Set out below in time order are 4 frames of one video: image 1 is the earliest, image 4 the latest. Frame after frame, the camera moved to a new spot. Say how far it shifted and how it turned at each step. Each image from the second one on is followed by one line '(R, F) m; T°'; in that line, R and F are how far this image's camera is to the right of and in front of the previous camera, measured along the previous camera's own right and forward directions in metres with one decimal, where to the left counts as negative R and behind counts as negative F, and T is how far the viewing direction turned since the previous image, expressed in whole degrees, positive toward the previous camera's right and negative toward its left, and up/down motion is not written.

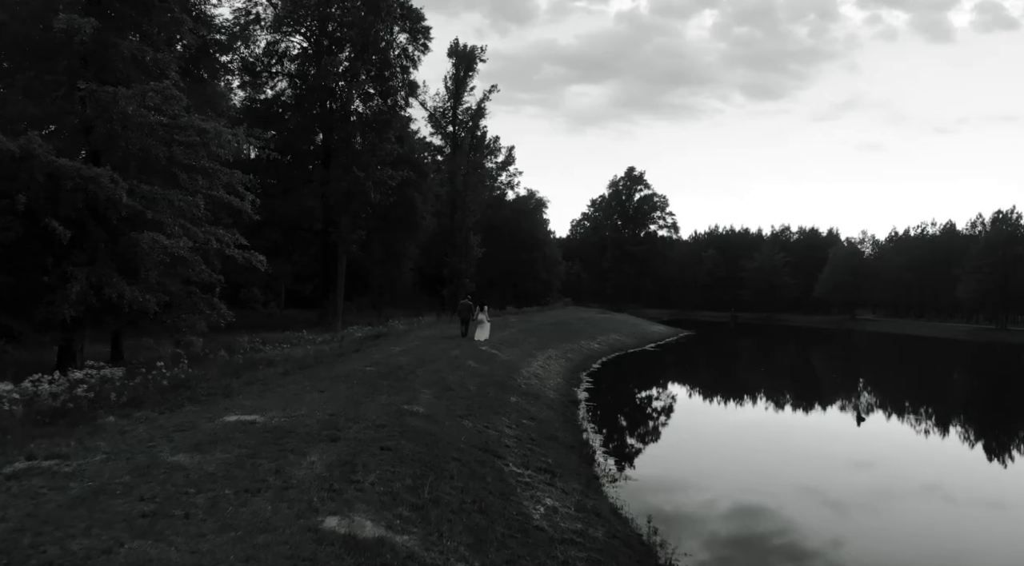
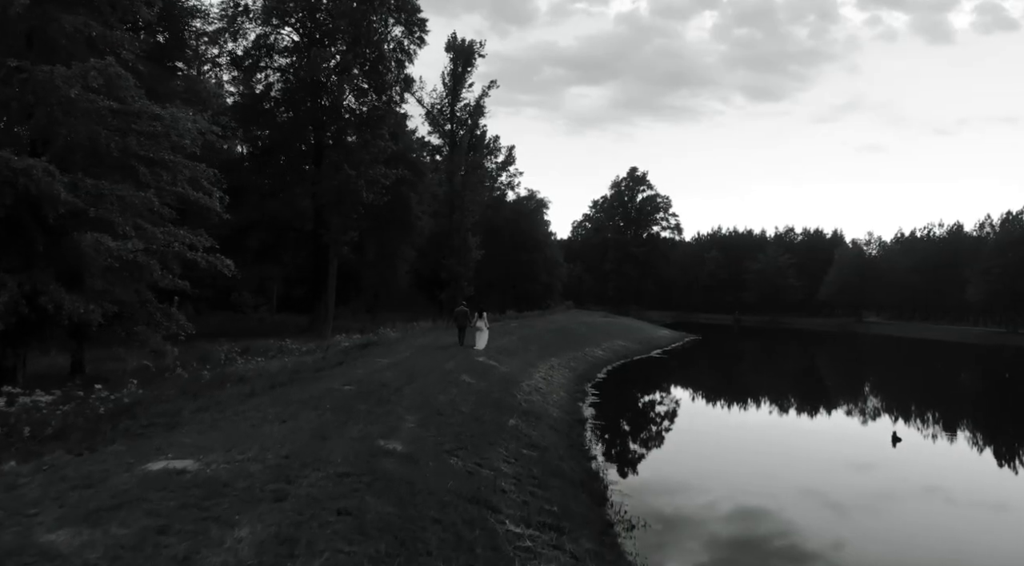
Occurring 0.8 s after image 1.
(0.0, +1.6) m; 0°
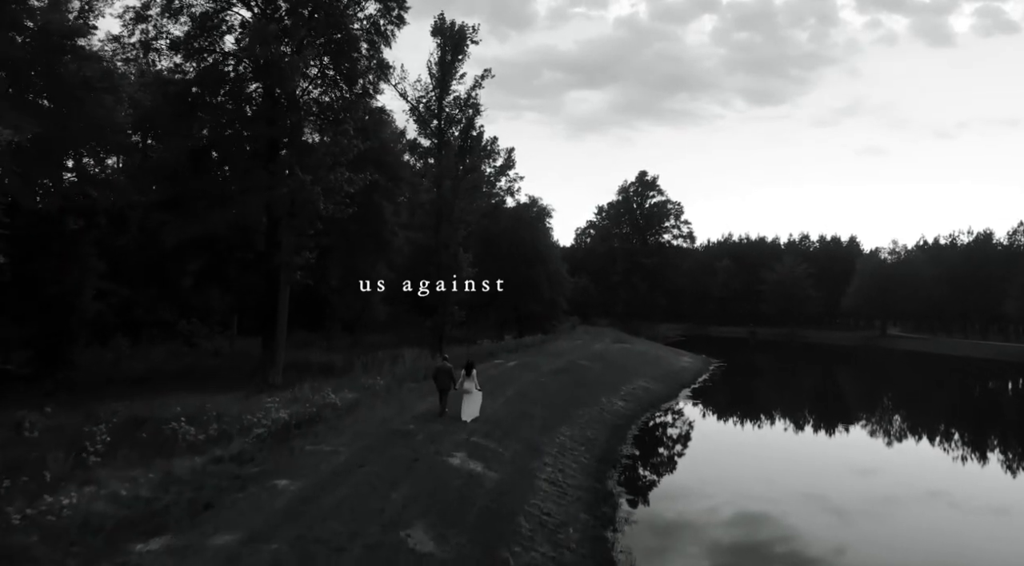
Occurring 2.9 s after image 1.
(+0.1, +6.3) m; 0°
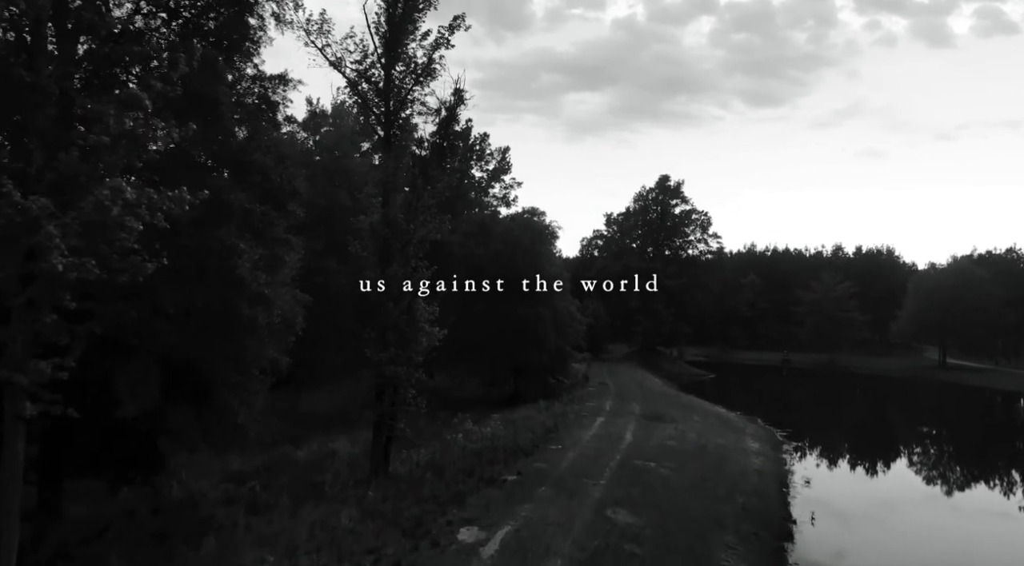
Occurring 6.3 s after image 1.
(+0.3, +13.2) m; 0°
